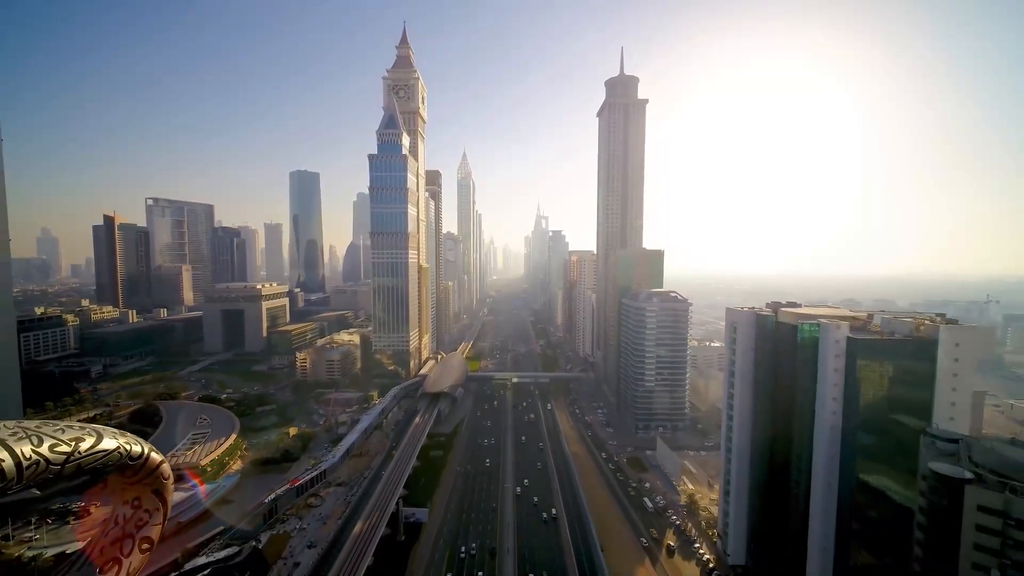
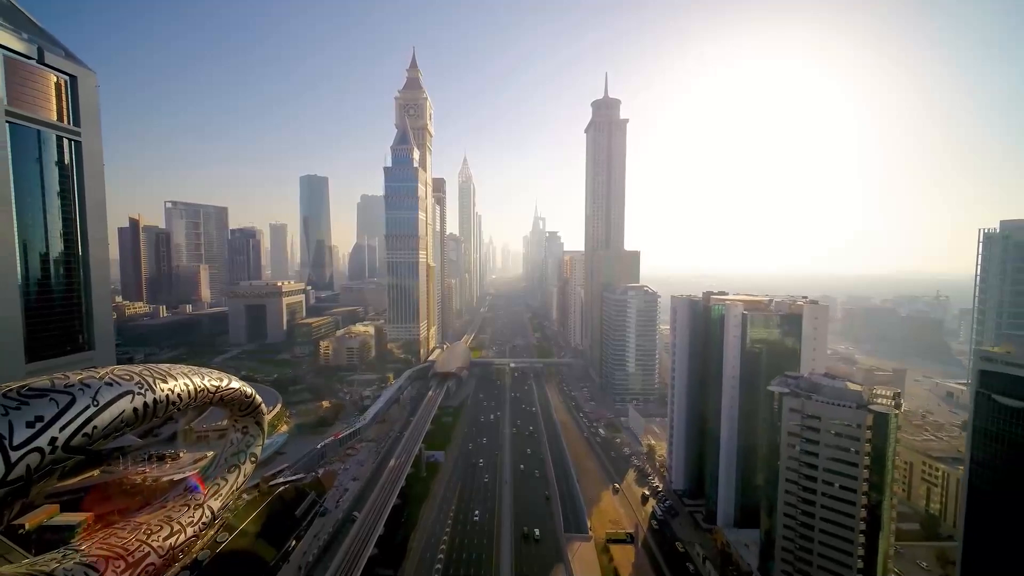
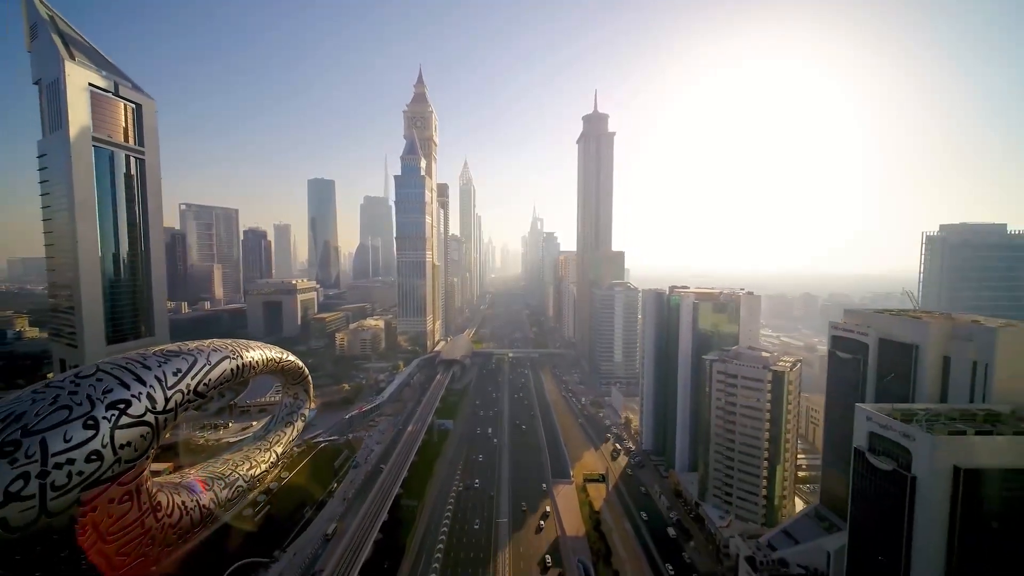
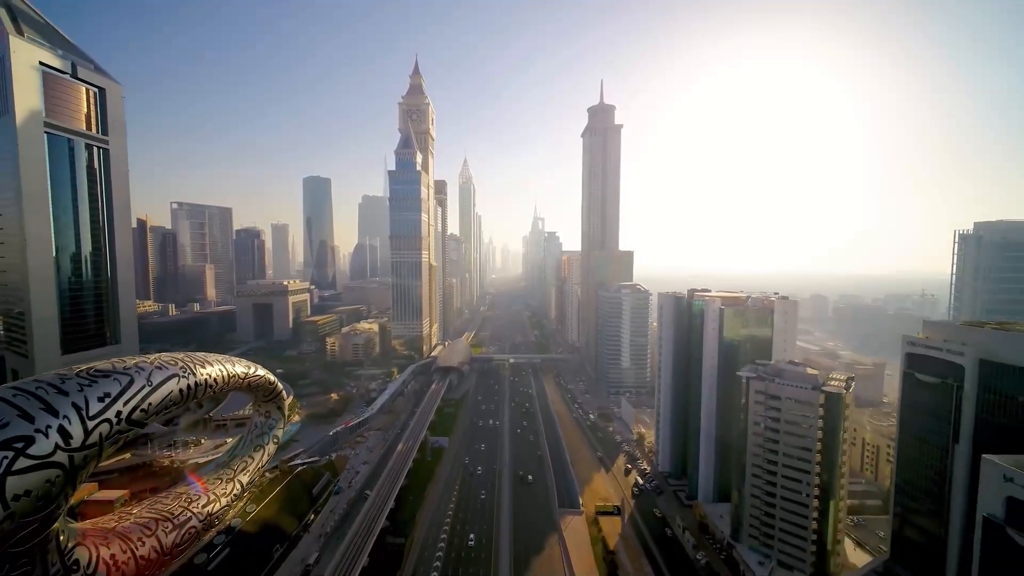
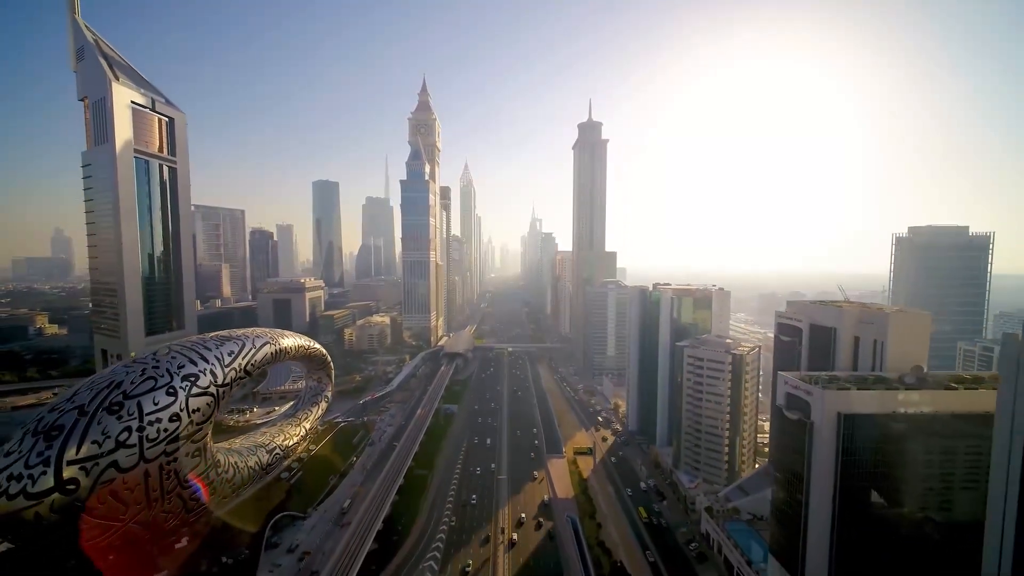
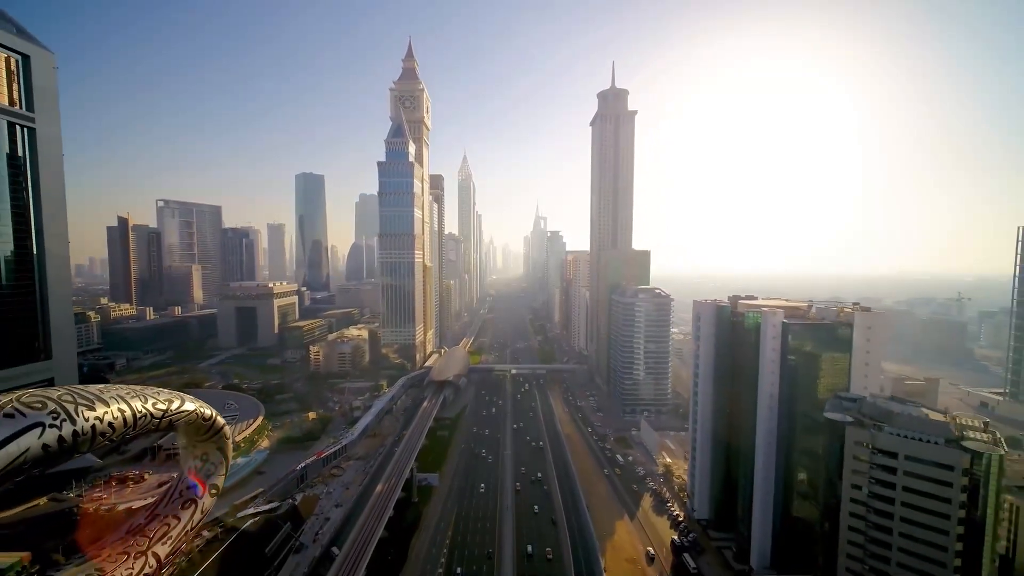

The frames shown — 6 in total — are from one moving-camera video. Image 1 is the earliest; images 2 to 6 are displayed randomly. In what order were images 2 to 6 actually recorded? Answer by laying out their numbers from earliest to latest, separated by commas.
6, 2, 4, 3, 5
